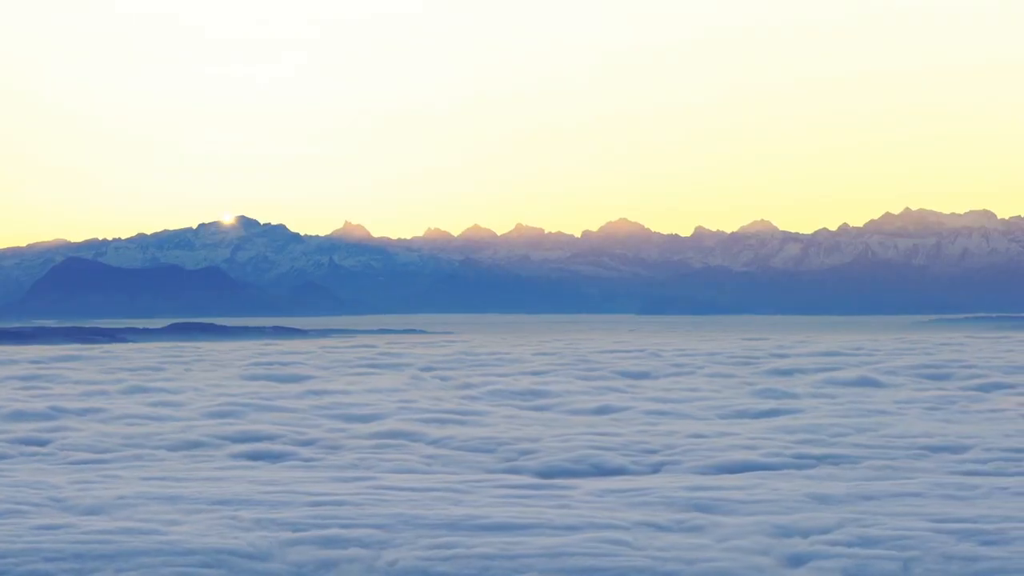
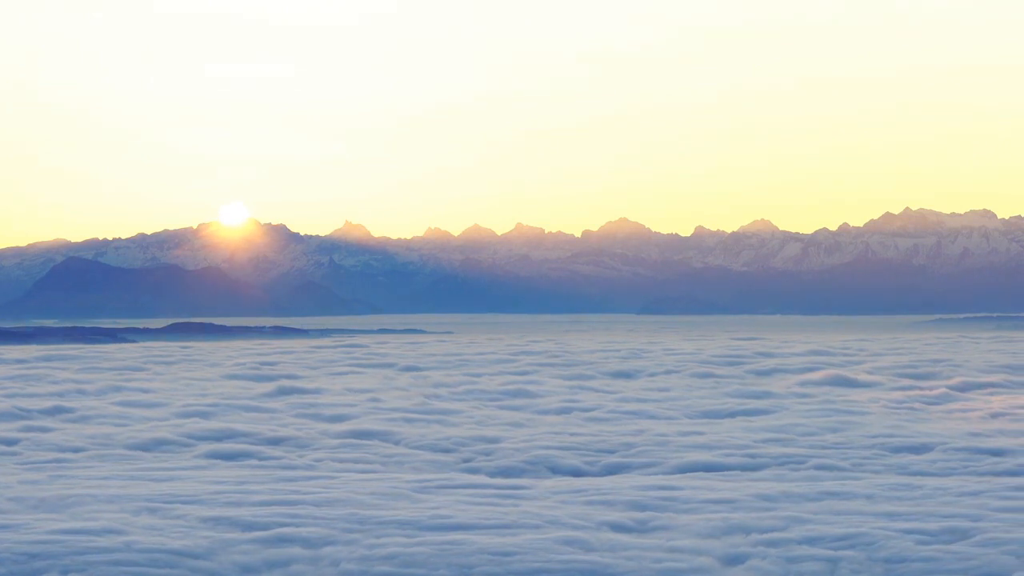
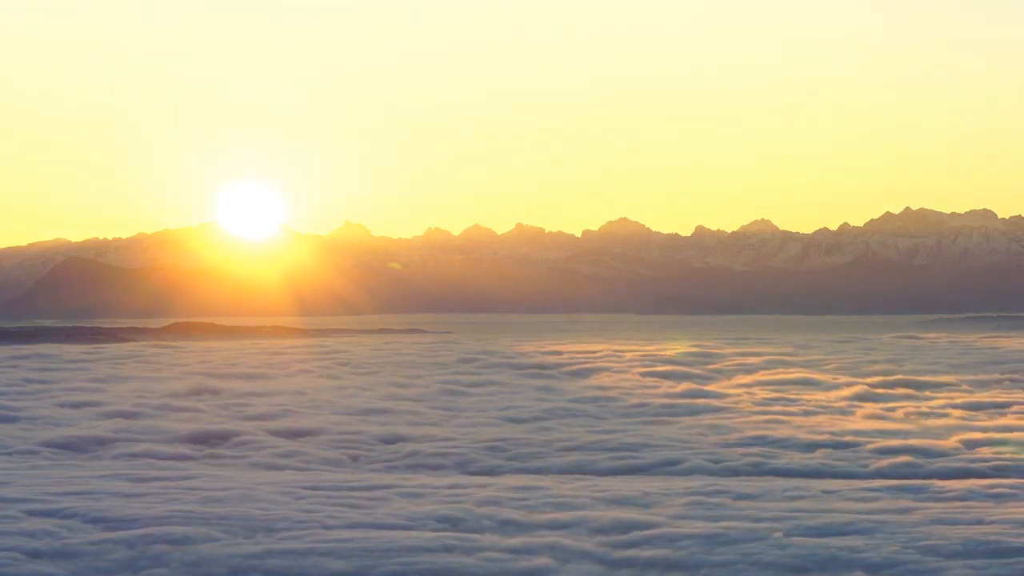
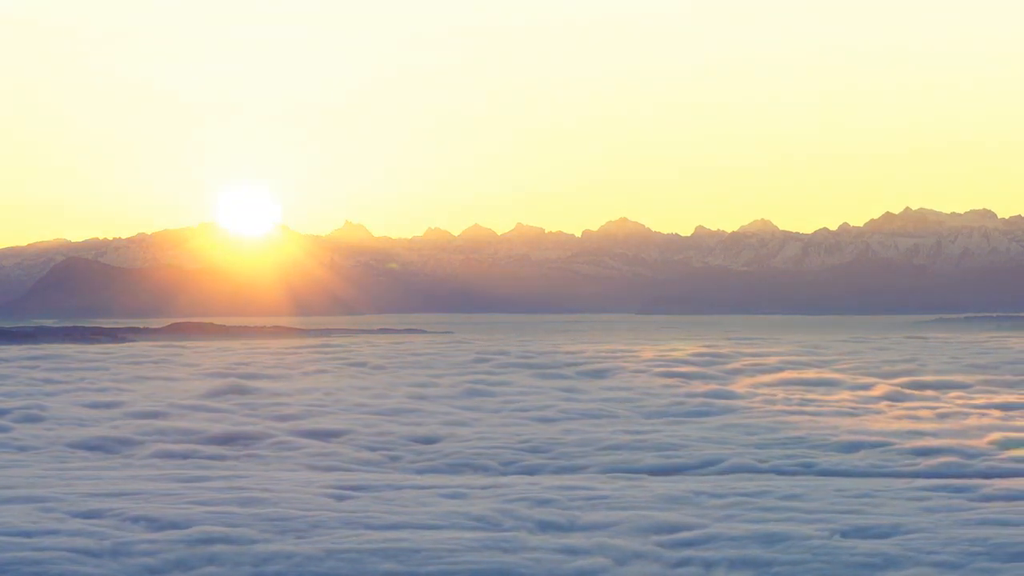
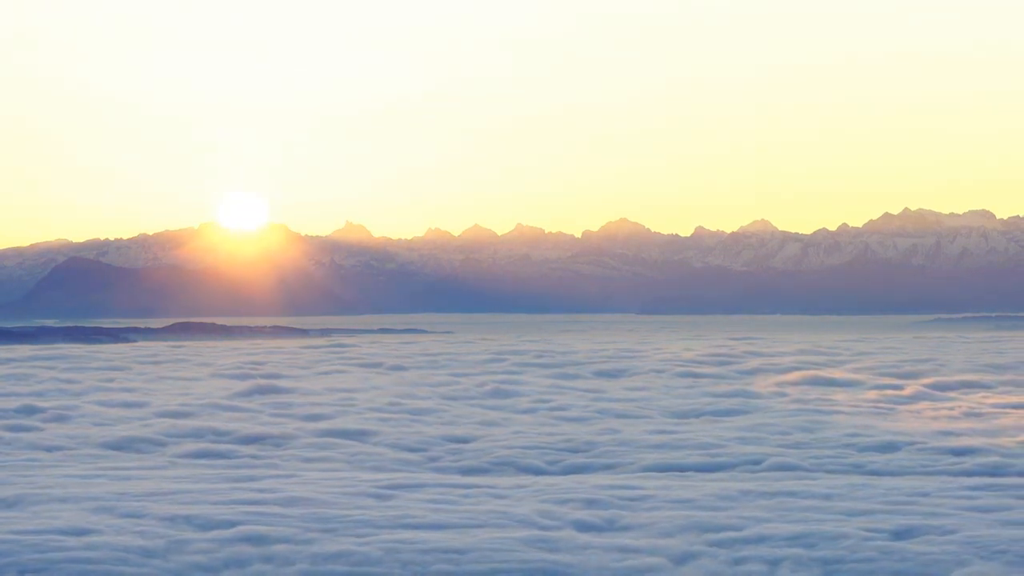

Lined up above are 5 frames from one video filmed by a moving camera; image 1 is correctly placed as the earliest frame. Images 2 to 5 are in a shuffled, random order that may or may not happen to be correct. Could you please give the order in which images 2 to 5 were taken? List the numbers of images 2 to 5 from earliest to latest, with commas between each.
2, 5, 4, 3
